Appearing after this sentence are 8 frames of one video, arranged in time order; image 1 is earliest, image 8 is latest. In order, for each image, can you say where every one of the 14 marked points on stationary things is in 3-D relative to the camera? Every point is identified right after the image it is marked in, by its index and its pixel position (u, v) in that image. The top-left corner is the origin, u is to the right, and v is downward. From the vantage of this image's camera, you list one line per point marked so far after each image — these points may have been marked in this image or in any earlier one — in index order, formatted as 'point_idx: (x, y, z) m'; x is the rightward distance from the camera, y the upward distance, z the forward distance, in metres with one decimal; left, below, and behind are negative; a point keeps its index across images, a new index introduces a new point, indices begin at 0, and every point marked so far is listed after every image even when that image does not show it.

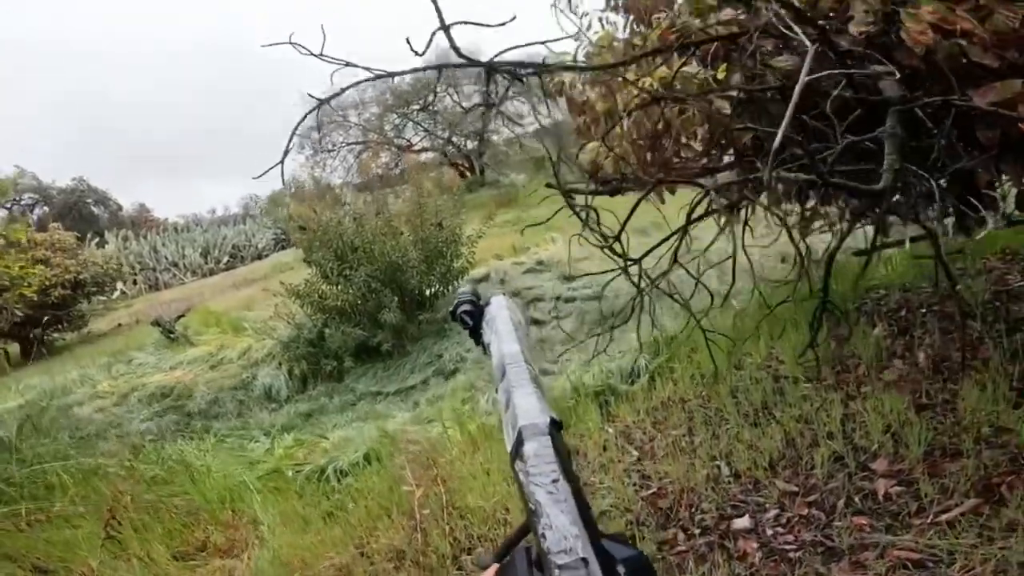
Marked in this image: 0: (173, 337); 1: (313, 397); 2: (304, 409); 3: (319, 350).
0: (-2.9, -0.4, +7.3) m
1: (-1.3, -0.7, +5.6) m
2: (-1.2, -0.7, +5.1) m
3: (-1.4, -0.5, +6.2) m
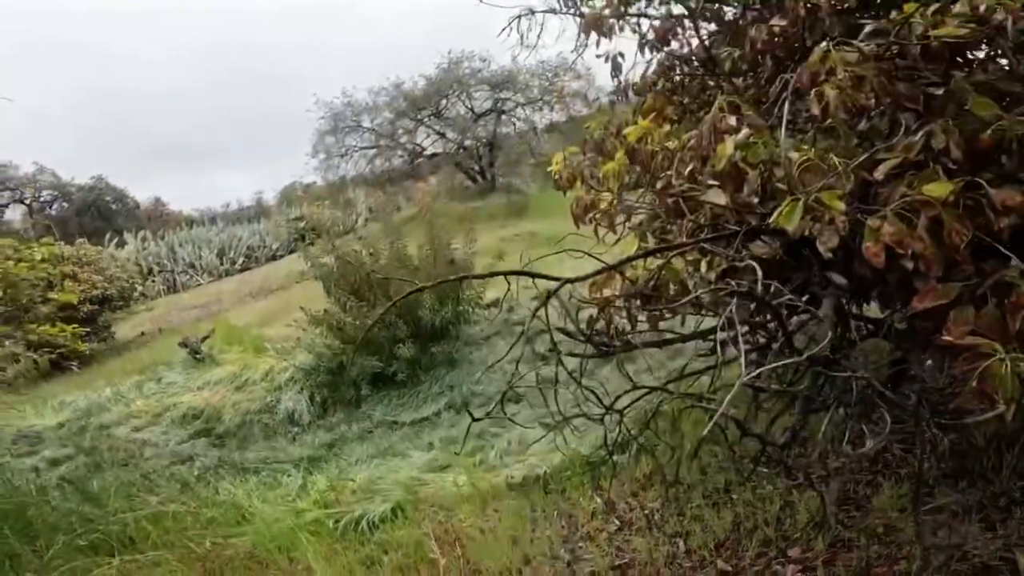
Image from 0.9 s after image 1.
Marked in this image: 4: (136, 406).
0: (-2.9, -0.6, +7.8) m
1: (-1.3, -1.0, +6.1) m
2: (-1.2, -1.0, +5.6) m
3: (-1.4, -0.7, +6.7) m
4: (-3.0, -0.9, +6.8) m
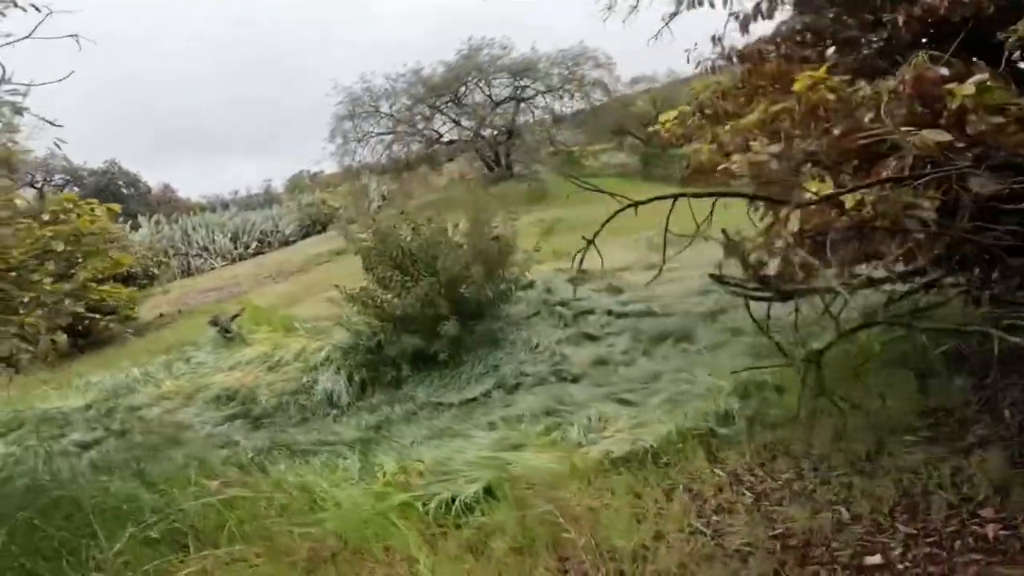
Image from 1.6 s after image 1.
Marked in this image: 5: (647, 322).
0: (-2.5, -0.4, +7.5) m
1: (-0.9, -0.8, +5.8) m
2: (-0.9, -0.8, +5.3) m
3: (-1.0, -0.5, +6.4) m
4: (-2.6, -0.7, +6.5) m
5: (+1.0, -0.3, +6.4) m
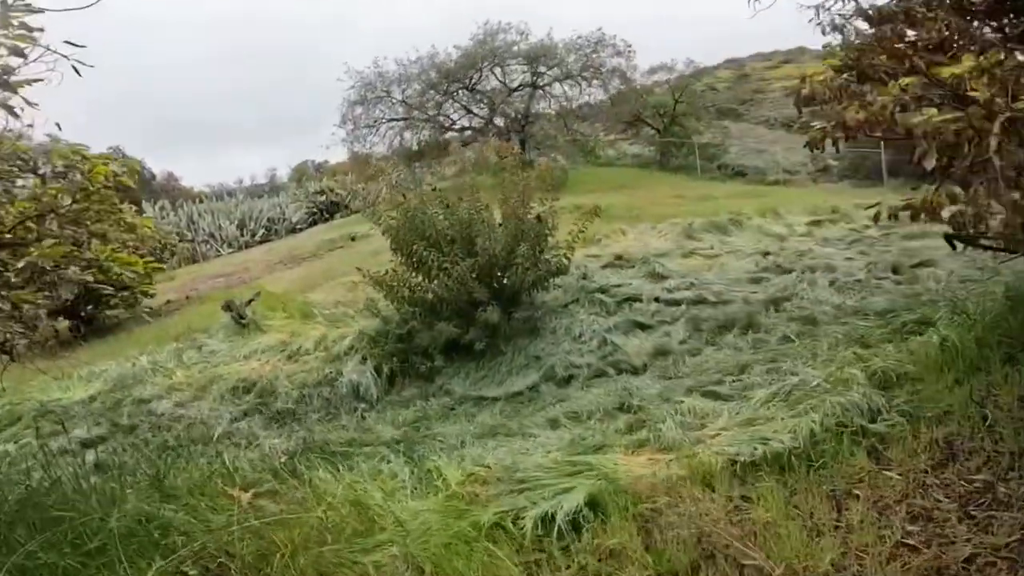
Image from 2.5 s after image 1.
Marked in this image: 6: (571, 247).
0: (-2.2, -0.3, +7.0) m
1: (-0.6, -0.7, +5.3) m
2: (-0.6, -0.7, +4.7) m
3: (-0.7, -0.4, +5.8) m
4: (-2.3, -0.6, +5.9) m
5: (+1.3, -0.1, +5.9) m
6: (+0.4, +0.3, +6.4) m
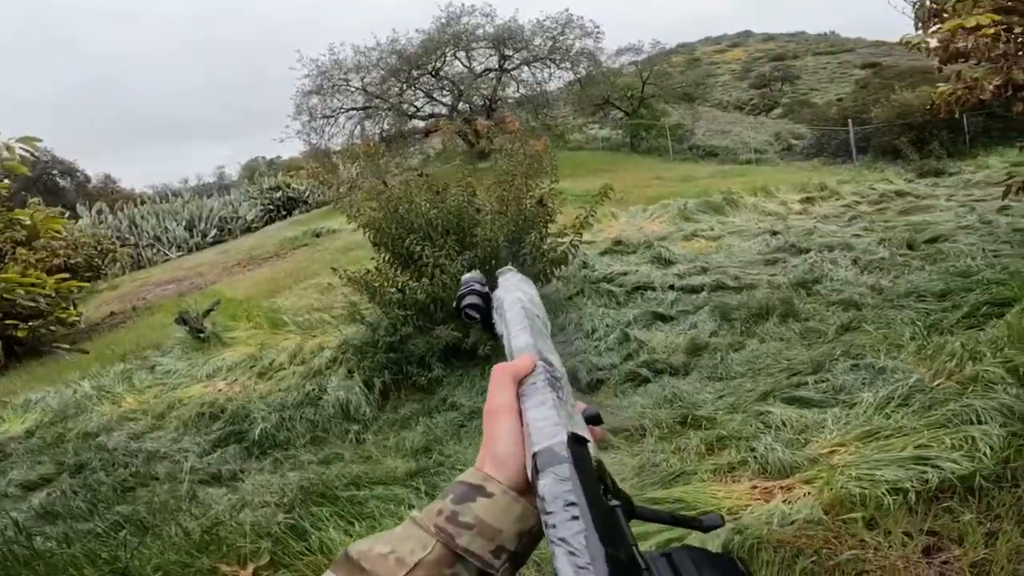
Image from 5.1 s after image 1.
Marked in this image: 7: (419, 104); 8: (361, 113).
0: (-2.2, -0.3, +6.2) m
1: (-0.5, -0.7, +4.6) m
2: (-0.5, -0.7, +4.1) m
3: (-0.7, -0.4, +5.1) m
4: (-2.3, -0.7, +5.1) m
5: (+1.3, -0.1, +5.3) m
6: (+0.4, +0.3, +5.7) m
7: (-1.5, +3.0, +13.9) m
8: (-2.5, +2.8, +13.8) m
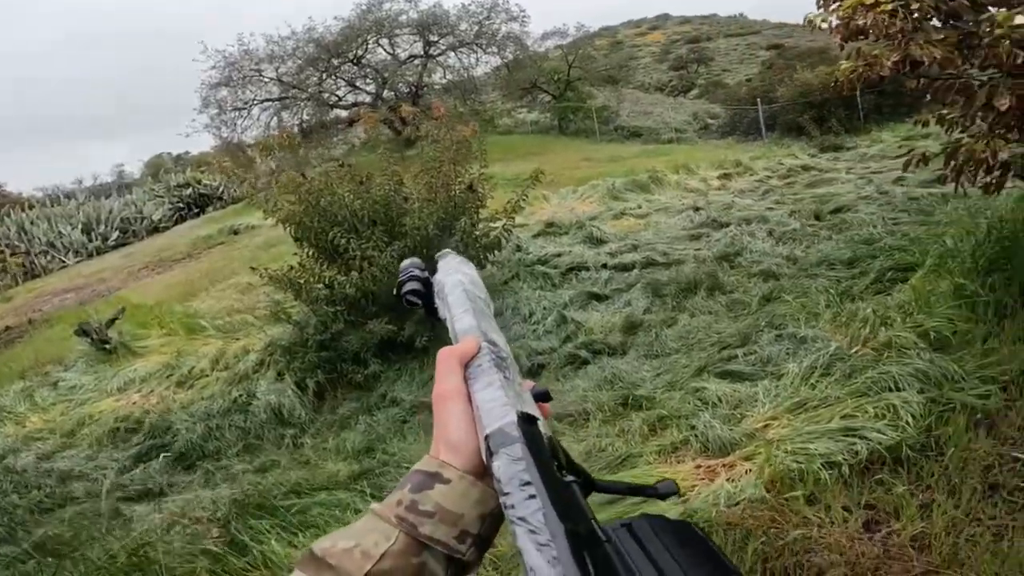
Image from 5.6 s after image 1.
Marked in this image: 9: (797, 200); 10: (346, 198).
0: (-2.7, -0.4, +6.0) m
1: (-0.8, -0.7, +4.5) m
2: (-0.7, -0.7, +4.0) m
3: (-1.0, -0.4, +5.0) m
4: (-2.6, -0.7, +4.9) m
5: (+0.9, +0.1, +5.3) m
6: (0.0, +0.4, +5.7) m
7: (-2.7, +3.1, +13.6) m
8: (-3.6, +2.9, +13.4) m
9: (+2.2, +0.7, +6.5) m
10: (-1.0, +0.6, +5.3) m
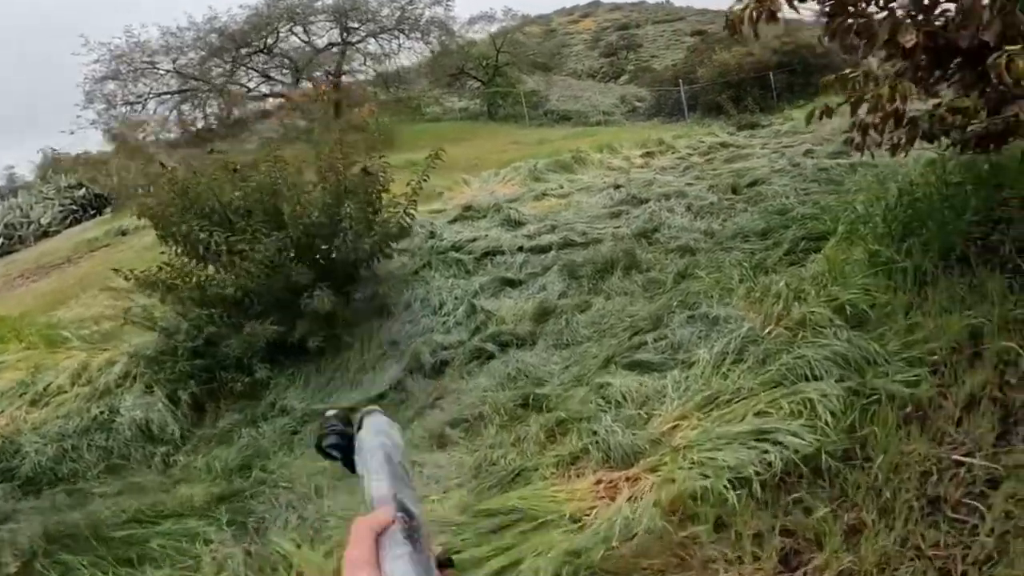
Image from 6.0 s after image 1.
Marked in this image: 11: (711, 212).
0: (-3.2, -0.4, +5.4) m
1: (-1.3, -0.6, +4.0) m
2: (-1.1, -0.7, +3.5) m
3: (-1.5, -0.4, +4.5) m
4: (-3.1, -0.8, +4.3) m
5: (+0.4, +0.2, +4.9) m
6: (-0.6, +0.5, +5.2) m
7: (-3.8, +3.1, +12.9) m
8: (-4.8, +2.9, +12.8) m
9: (+1.5, +0.8, +6.2) m
10: (-1.5, +0.6, +4.8) m
11: (+1.2, +0.4, +5.2) m
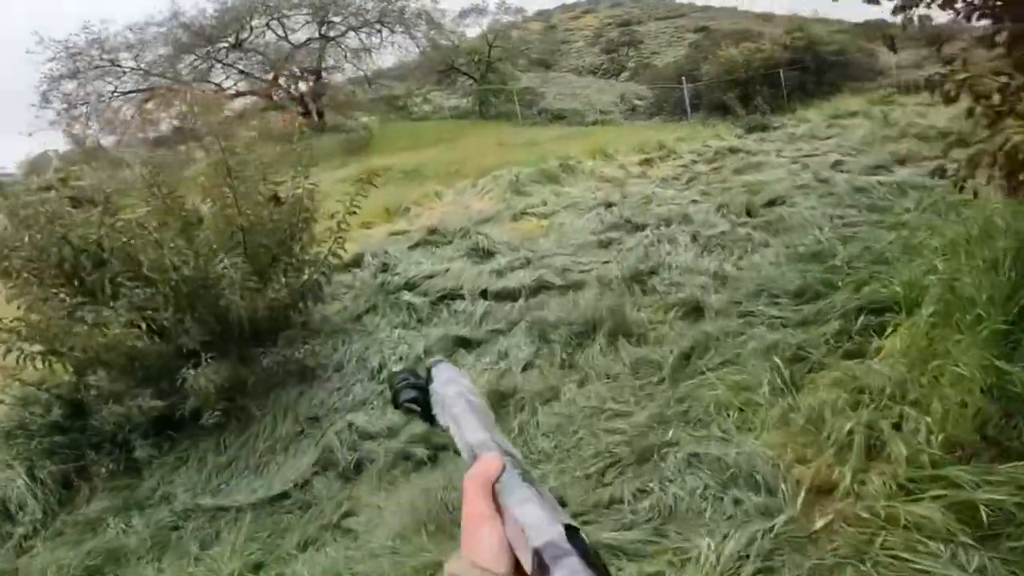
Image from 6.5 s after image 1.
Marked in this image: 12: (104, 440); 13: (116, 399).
0: (-3.4, -0.7, +4.5) m
1: (-1.5, -0.9, +3.1) m
2: (-1.3, -0.9, +2.6) m
3: (-1.7, -0.6, +3.6) m
4: (-3.2, -1.0, +3.4) m
5: (+0.3, -0.1, +4.0) m
6: (-0.8, +0.3, +4.3) m
7: (-4.0, +2.9, +12.0) m
8: (-4.9, +2.6, +11.8) m
9: (+1.4, +0.6, +5.3) m
10: (-1.7, +0.3, +3.8) m
11: (+1.1, +0.2, +4.2) m
12: (-1.6, -0.6, +3.6) m
13: (-1.7, -0.5, +3.7) m
